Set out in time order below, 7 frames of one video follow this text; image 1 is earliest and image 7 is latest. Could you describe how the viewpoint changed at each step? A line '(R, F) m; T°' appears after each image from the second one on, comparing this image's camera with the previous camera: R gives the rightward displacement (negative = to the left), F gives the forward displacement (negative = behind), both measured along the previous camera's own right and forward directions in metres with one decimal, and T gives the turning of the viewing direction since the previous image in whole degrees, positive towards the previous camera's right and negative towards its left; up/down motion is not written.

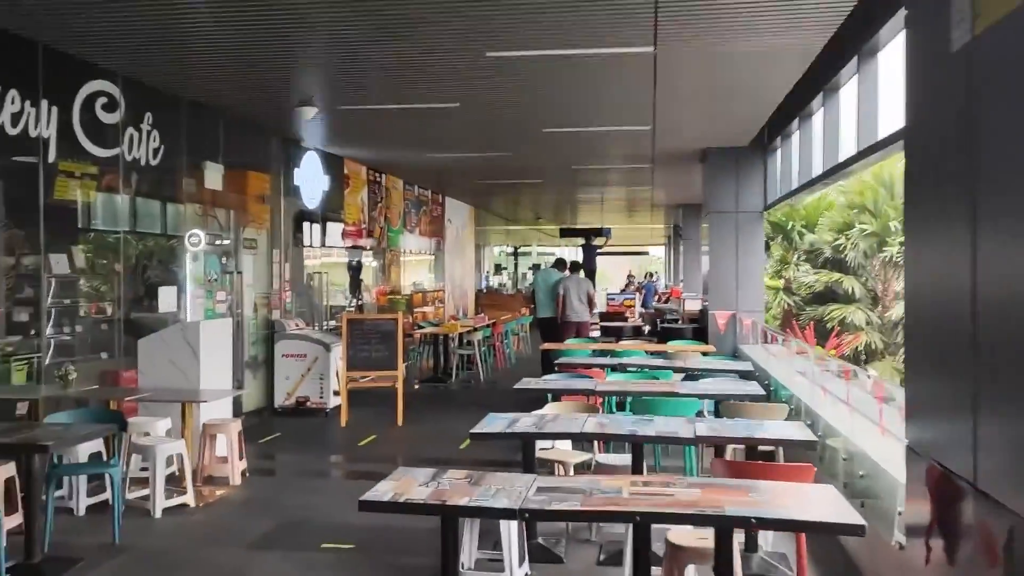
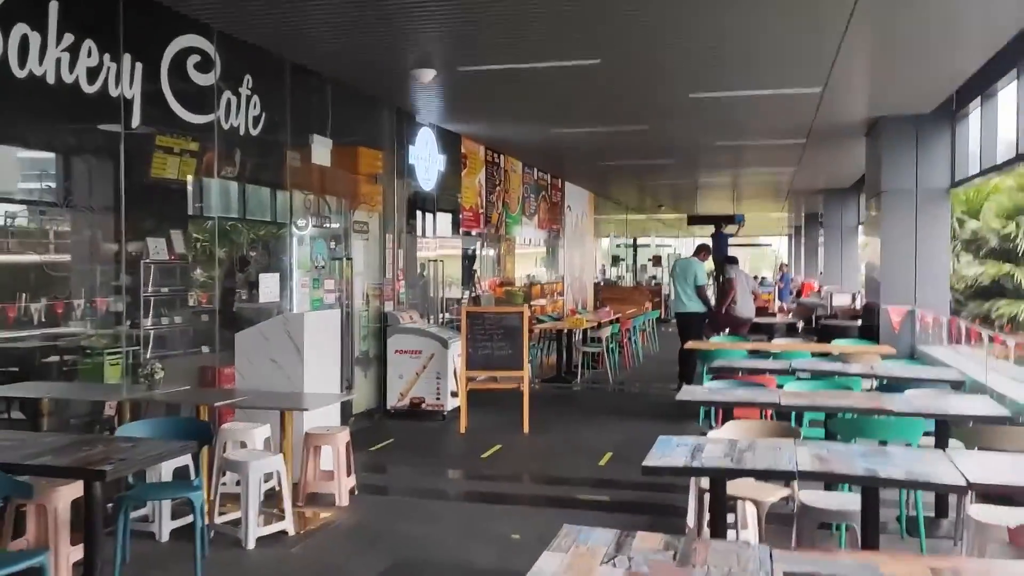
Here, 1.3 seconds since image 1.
(-0.3, +1.0) m; -7°
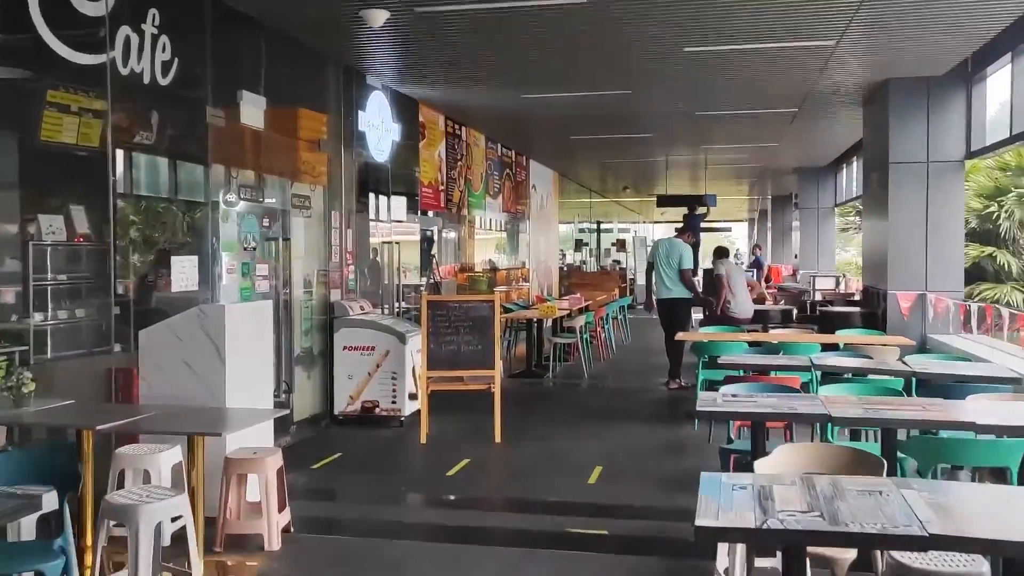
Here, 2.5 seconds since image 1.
(-0.1, +1.0) m; +3°
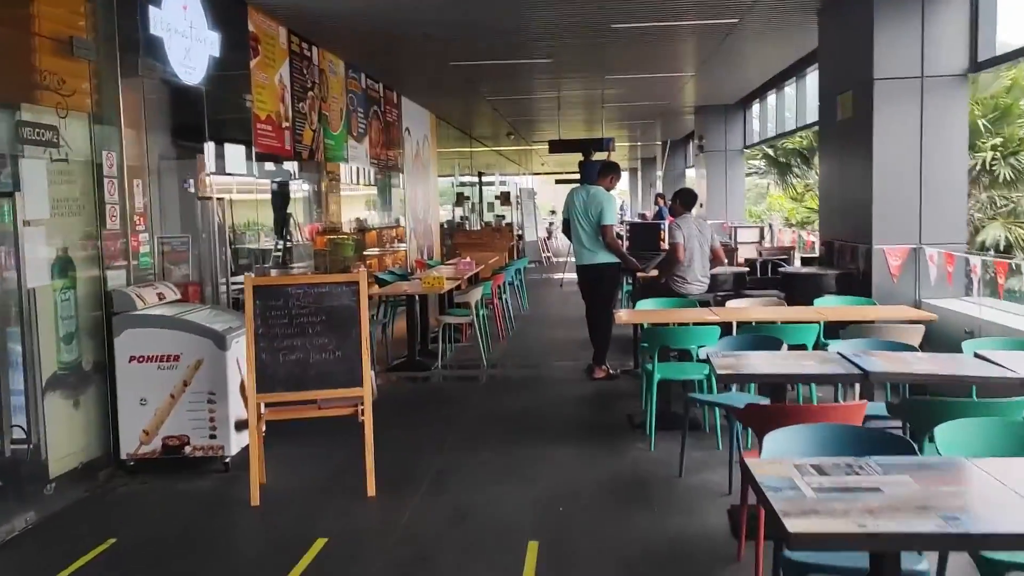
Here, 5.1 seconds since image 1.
(0.0, +2.1) m; +8°
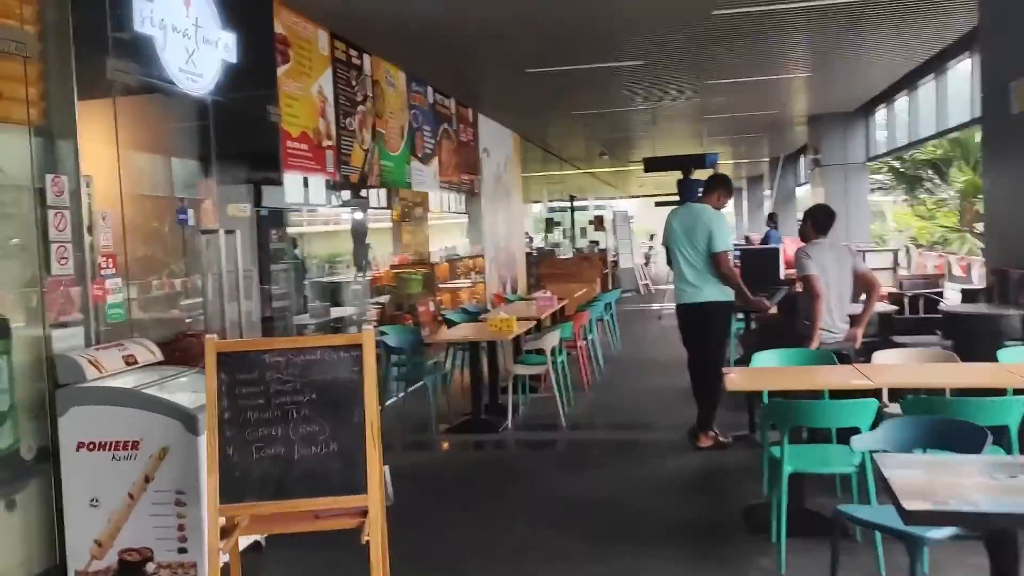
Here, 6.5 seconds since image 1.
(+0.1, +1.2) m; -6°
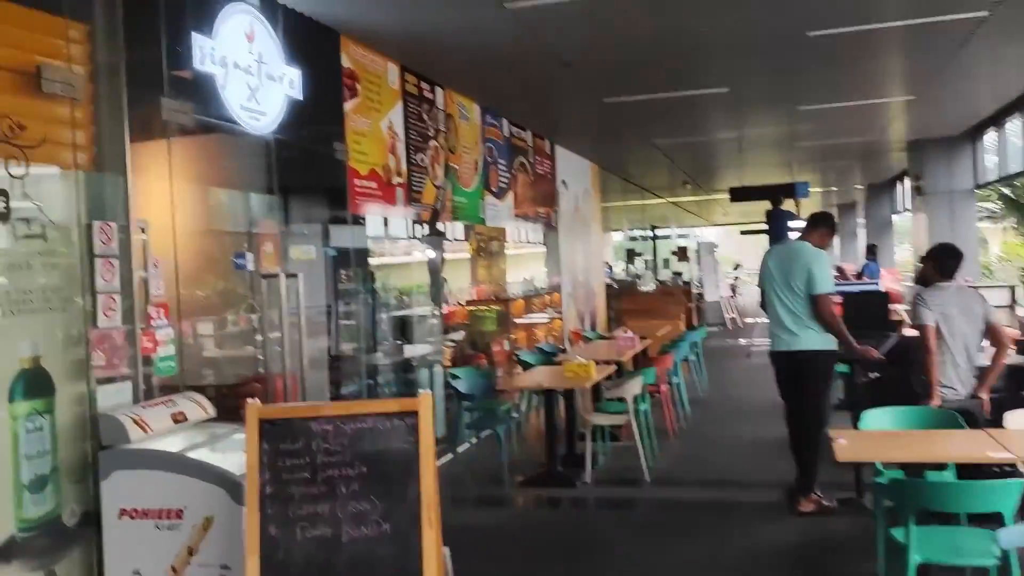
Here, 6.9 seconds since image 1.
(0.0, +0.3) m; -5°
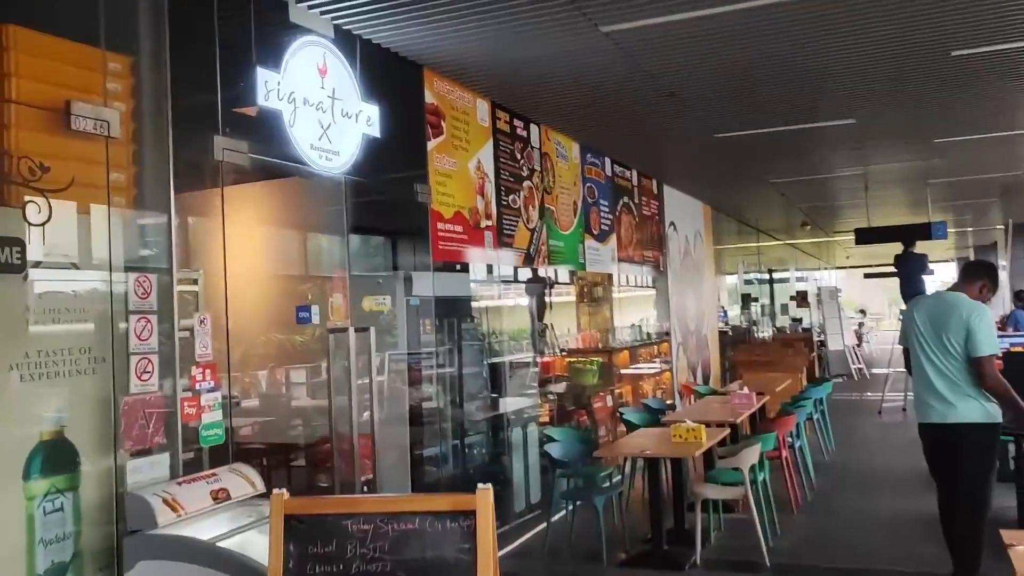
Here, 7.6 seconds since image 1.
(+0.1, +0.5) m; -7°
